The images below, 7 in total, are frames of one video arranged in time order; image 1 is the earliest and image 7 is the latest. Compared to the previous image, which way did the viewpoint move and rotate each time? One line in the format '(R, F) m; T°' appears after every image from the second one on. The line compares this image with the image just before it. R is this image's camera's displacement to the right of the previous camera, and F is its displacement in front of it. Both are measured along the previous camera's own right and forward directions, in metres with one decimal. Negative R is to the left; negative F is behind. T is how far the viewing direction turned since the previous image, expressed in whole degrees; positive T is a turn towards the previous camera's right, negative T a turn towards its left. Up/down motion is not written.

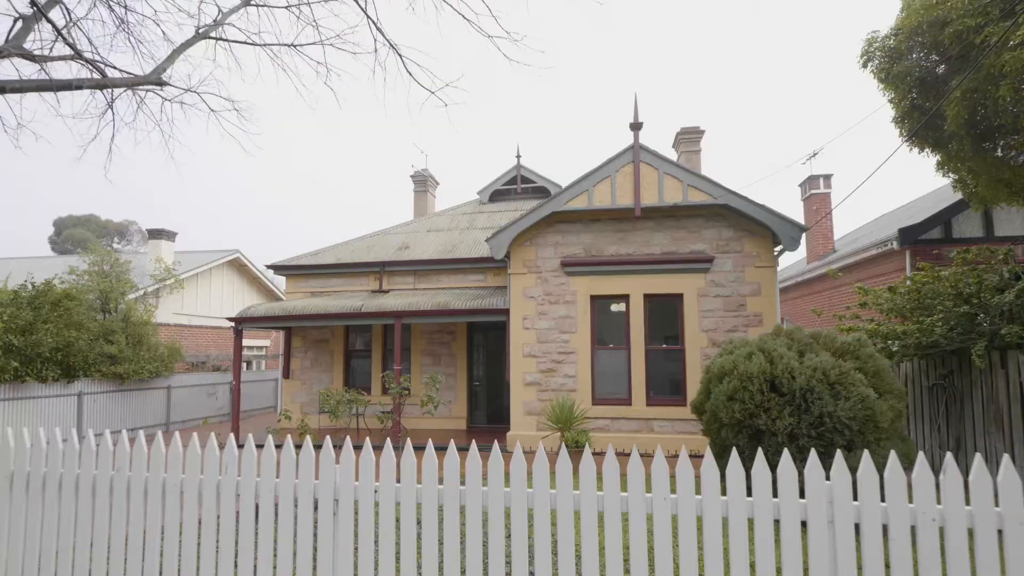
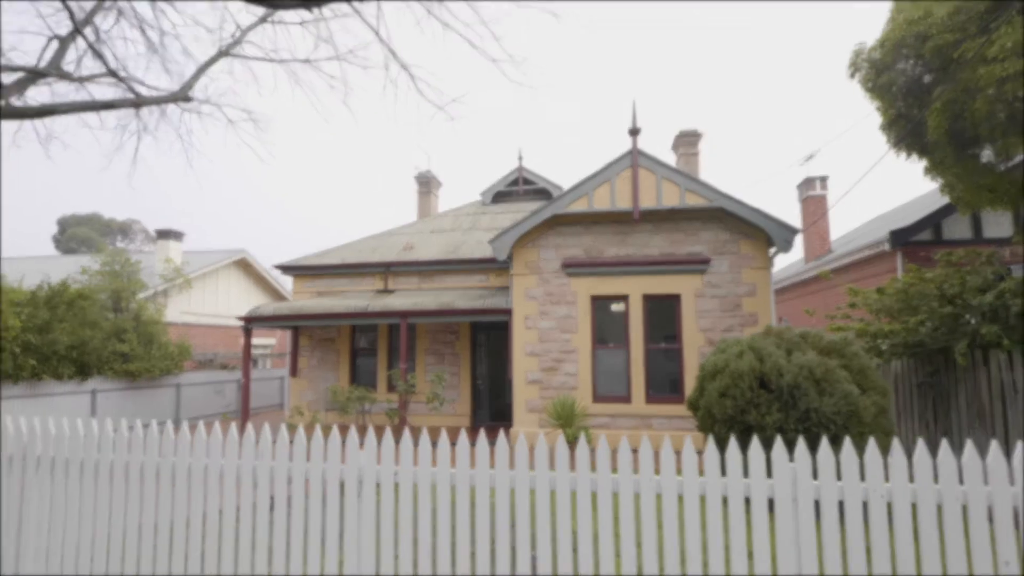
(0.0, -0.3) m; 0°
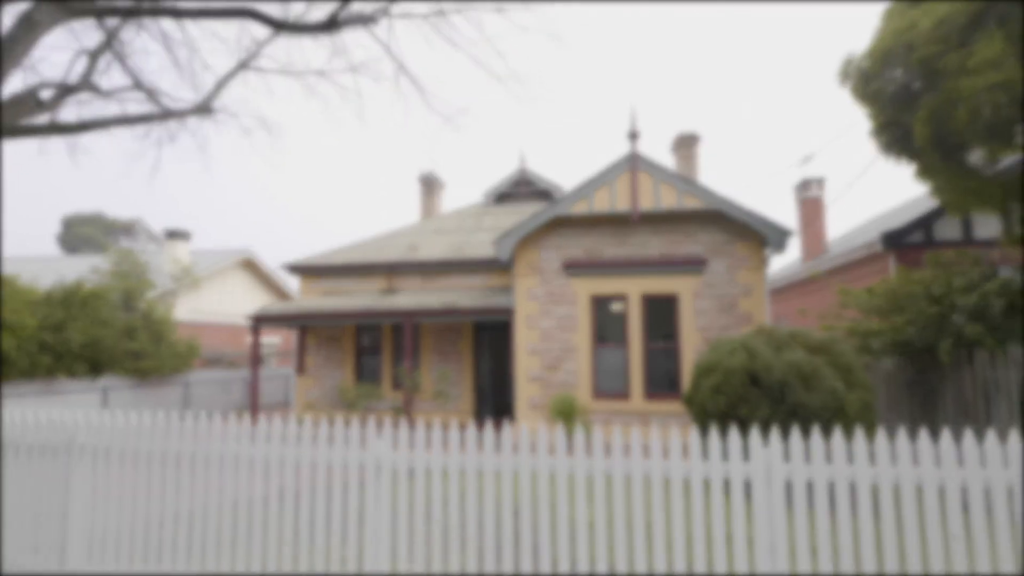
(0.0, -0.3) m; 0°
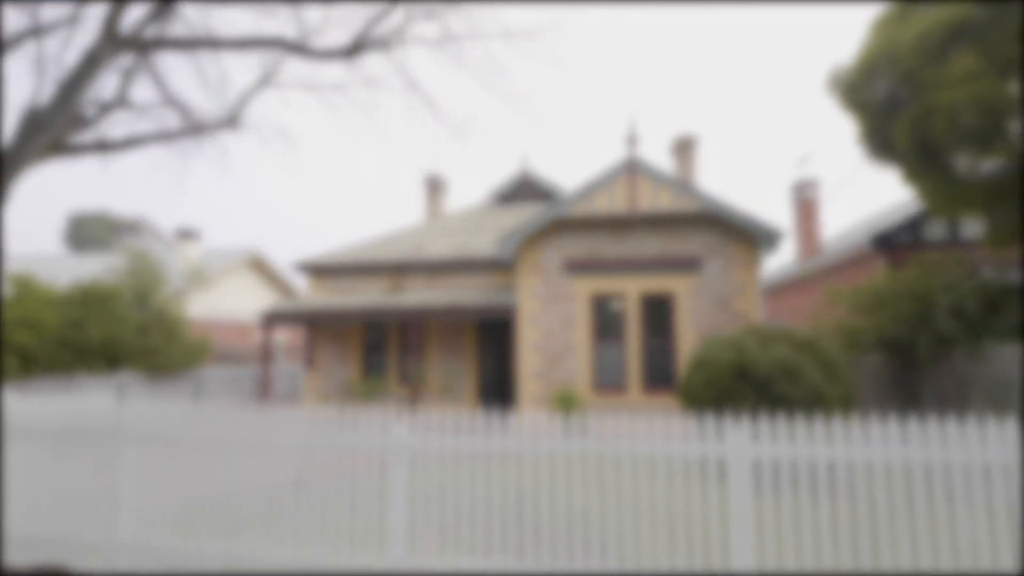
(0.0, -0.5) m; 0°
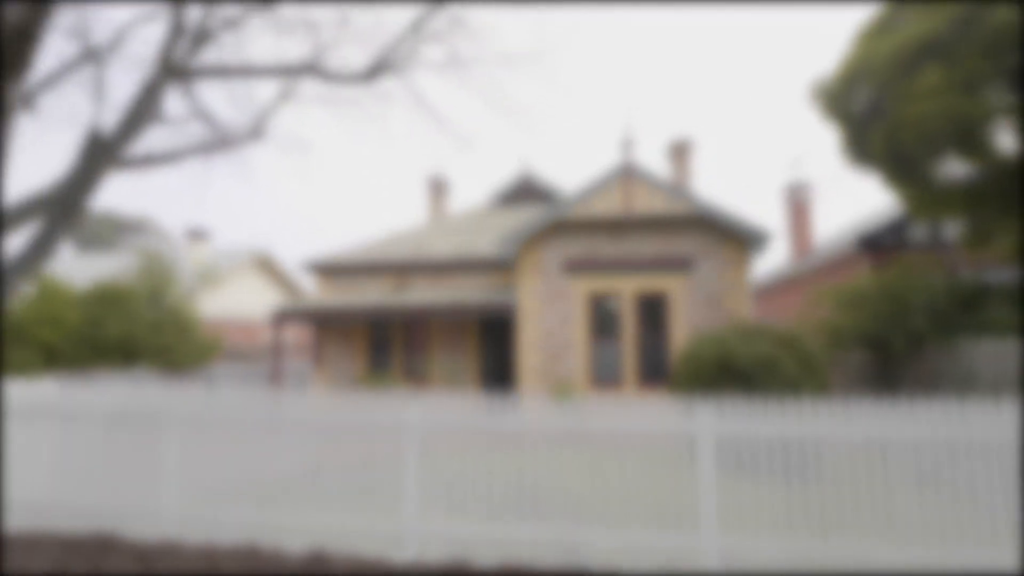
(0.0, -0.6) m; 0°
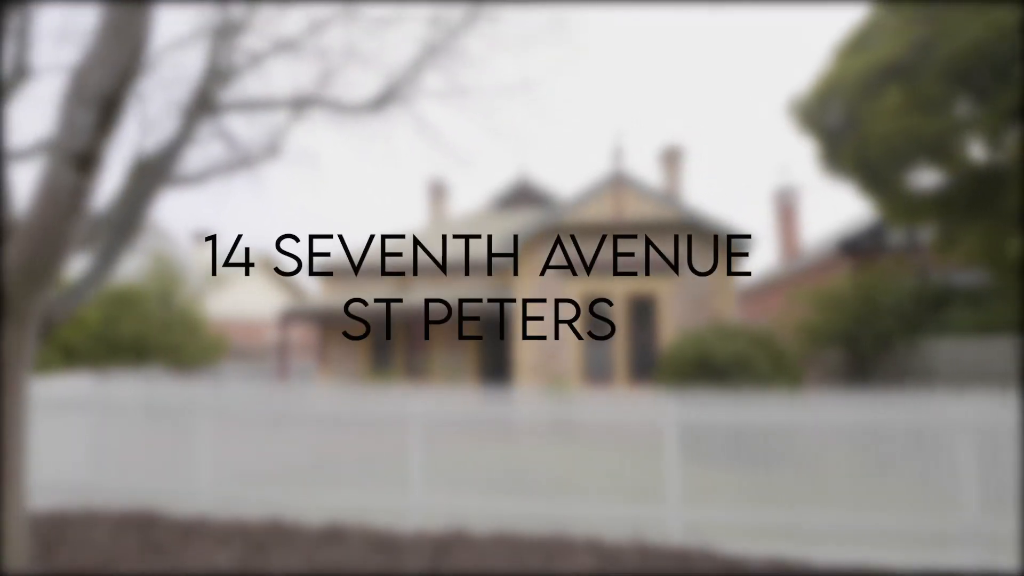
(+0.1, -0.6) m; 0°
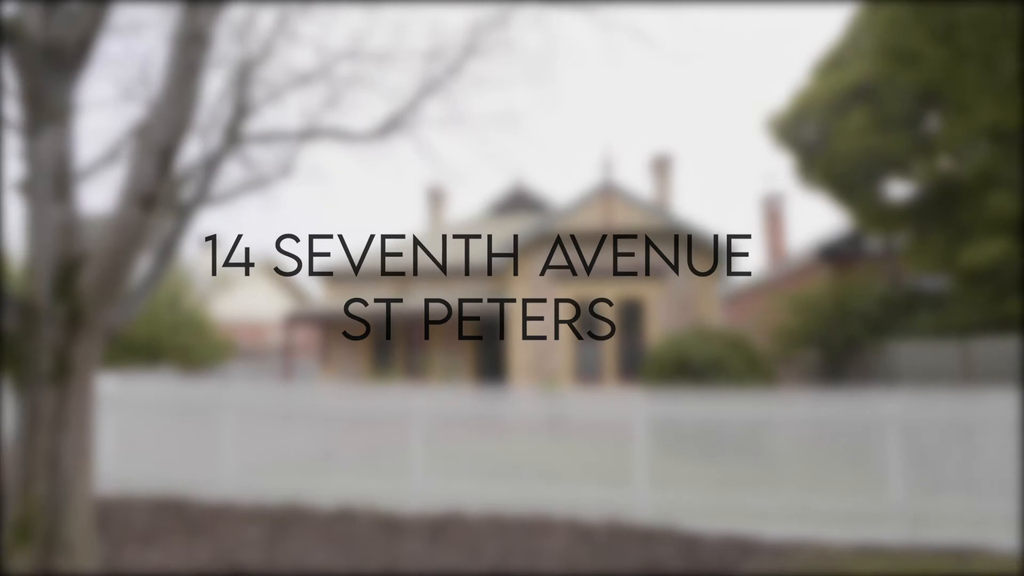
(+0.1, -0.7) m; 0°
